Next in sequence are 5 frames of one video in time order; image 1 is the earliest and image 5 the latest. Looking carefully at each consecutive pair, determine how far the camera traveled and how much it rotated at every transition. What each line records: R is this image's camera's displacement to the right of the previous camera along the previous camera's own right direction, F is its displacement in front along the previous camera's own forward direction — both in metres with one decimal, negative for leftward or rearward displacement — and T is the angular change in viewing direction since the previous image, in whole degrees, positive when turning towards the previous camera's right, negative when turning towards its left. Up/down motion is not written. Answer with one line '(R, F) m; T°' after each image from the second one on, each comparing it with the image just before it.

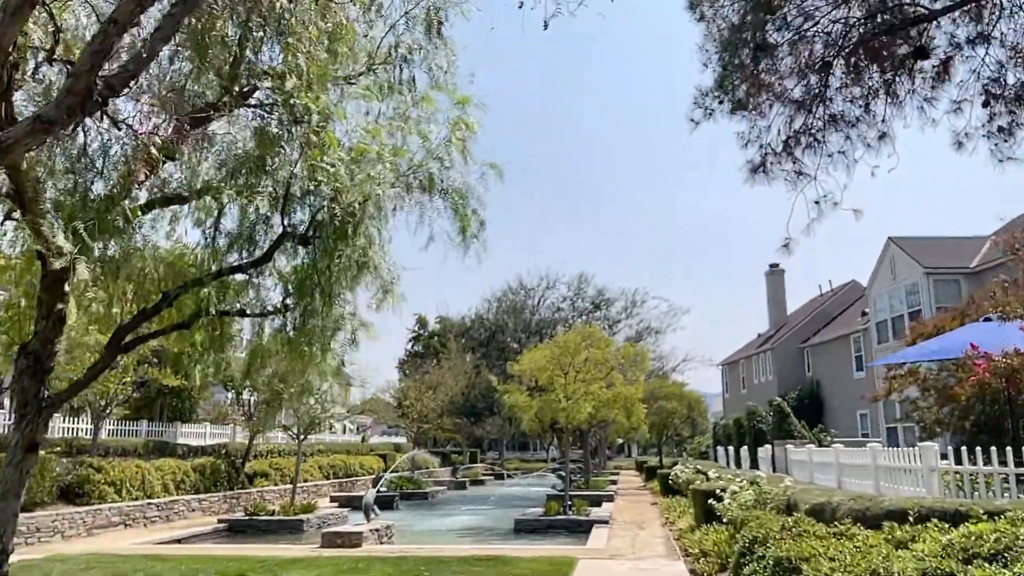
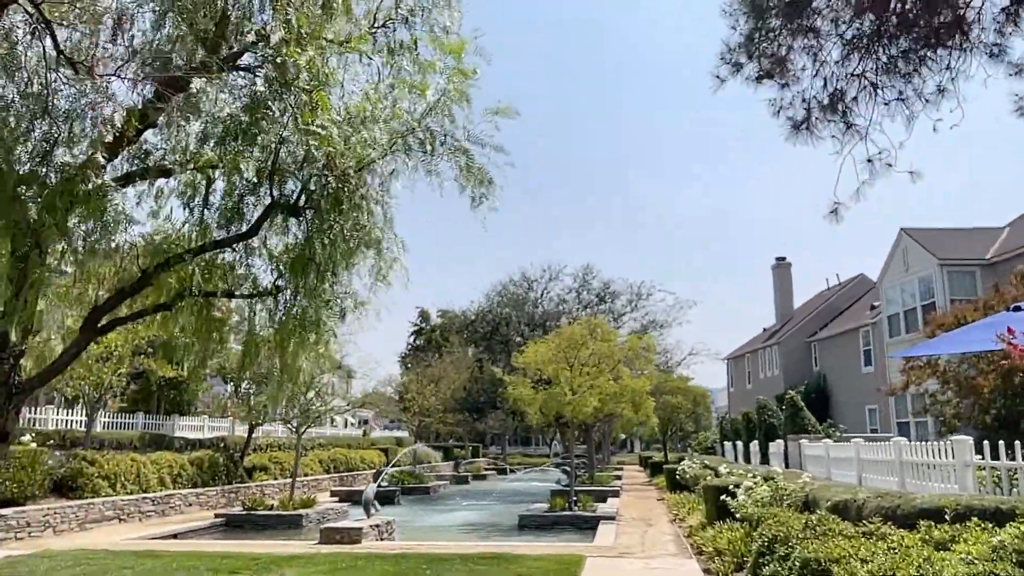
(0.0, +0.4) m; 0°
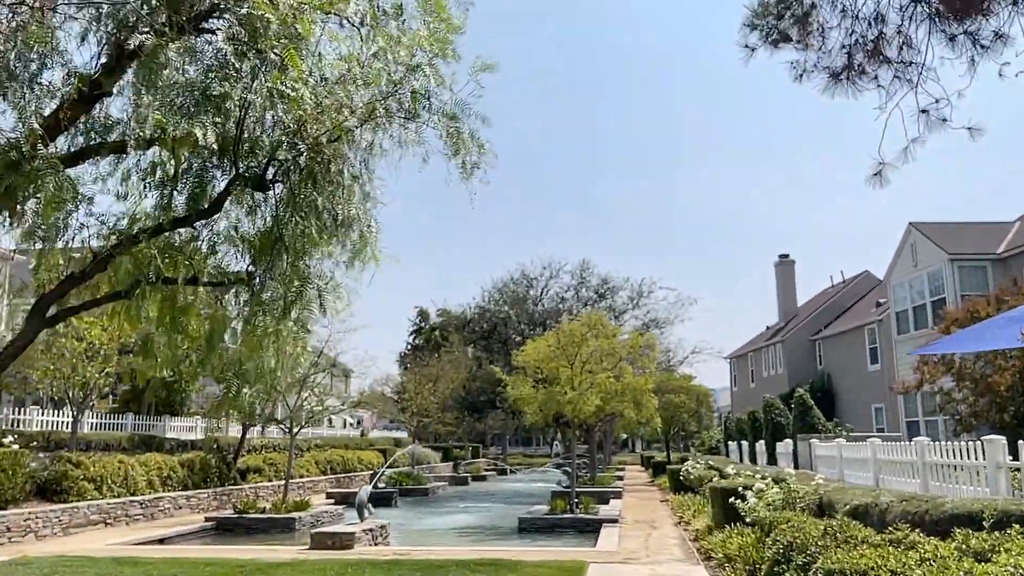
(0.0, +0.5) m; 0°
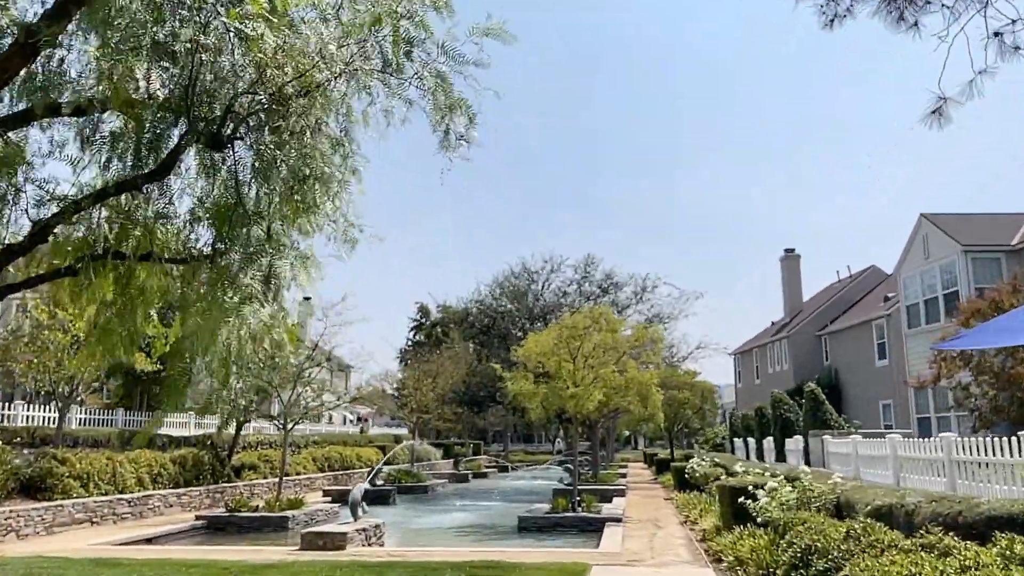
(0.0, +0.5) m; 0°
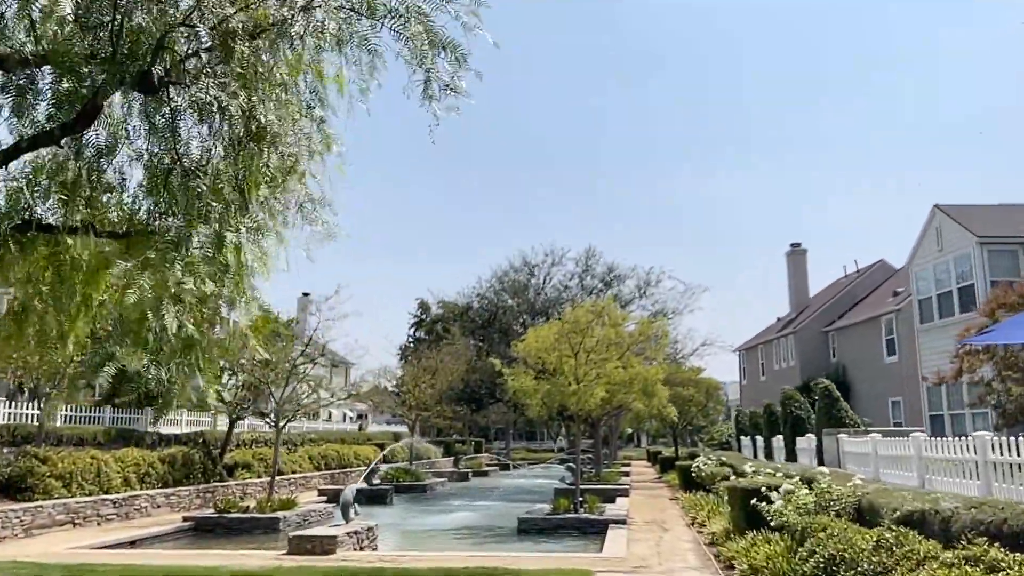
(+0.1, +0.6) m; 0°
